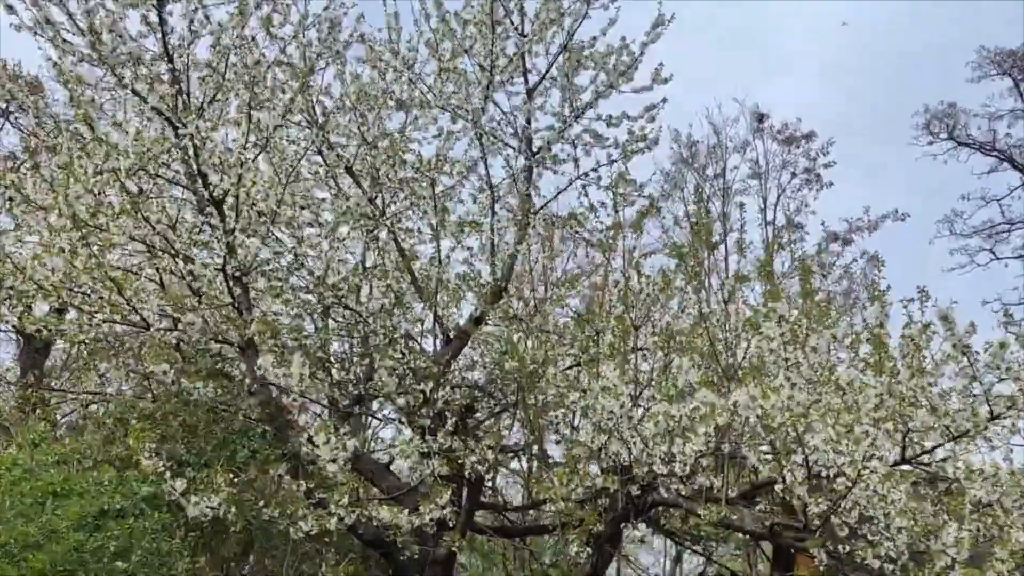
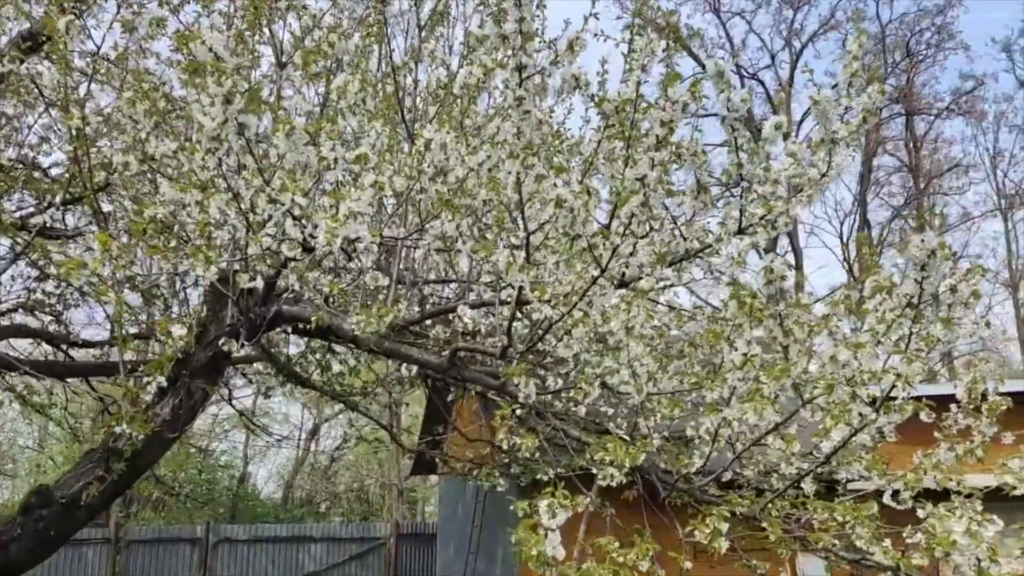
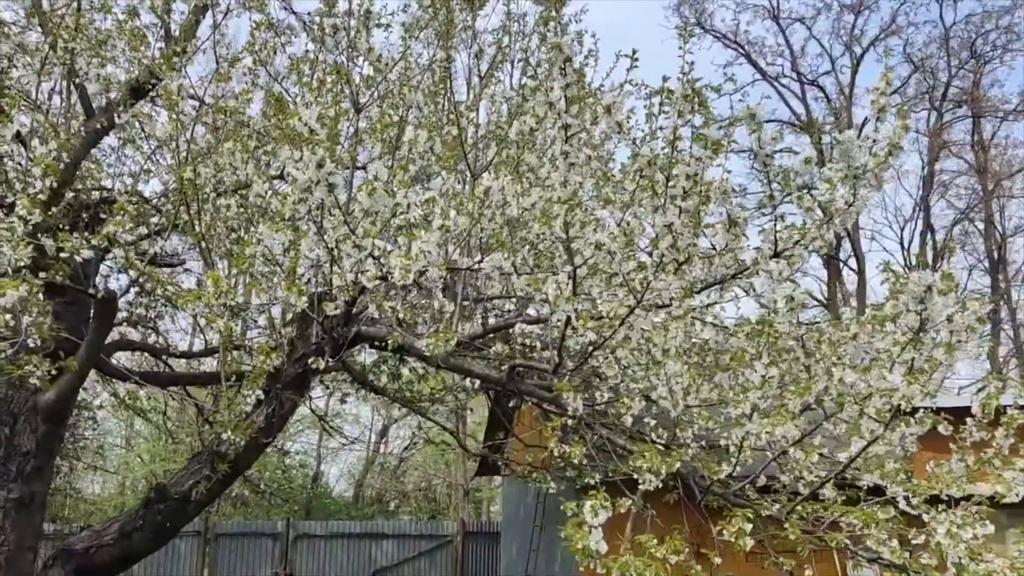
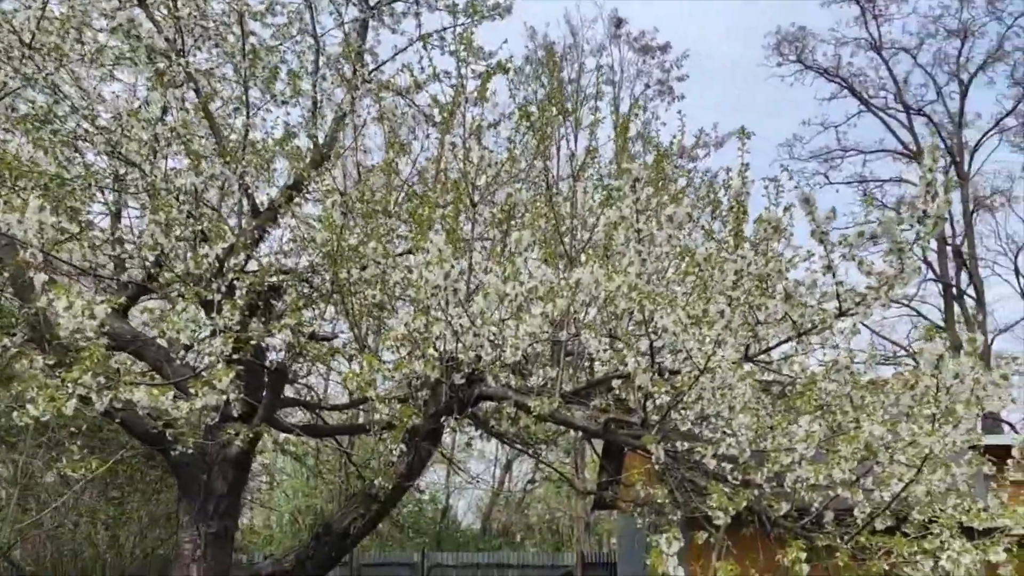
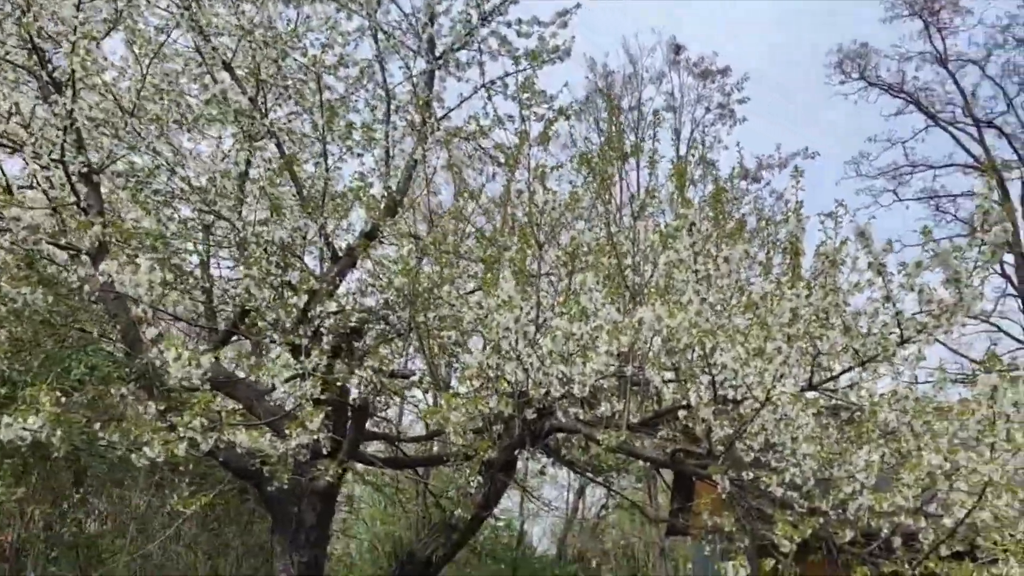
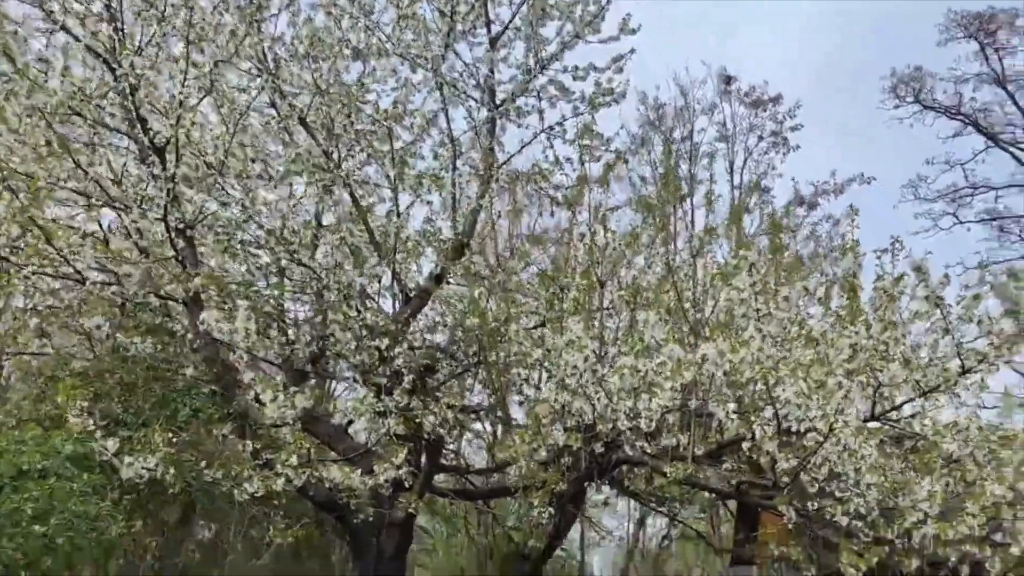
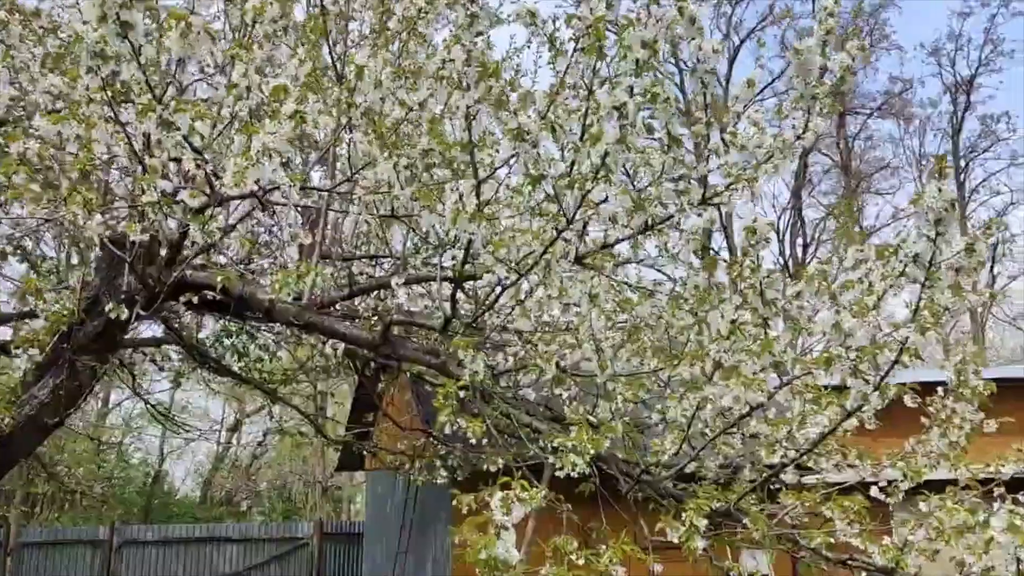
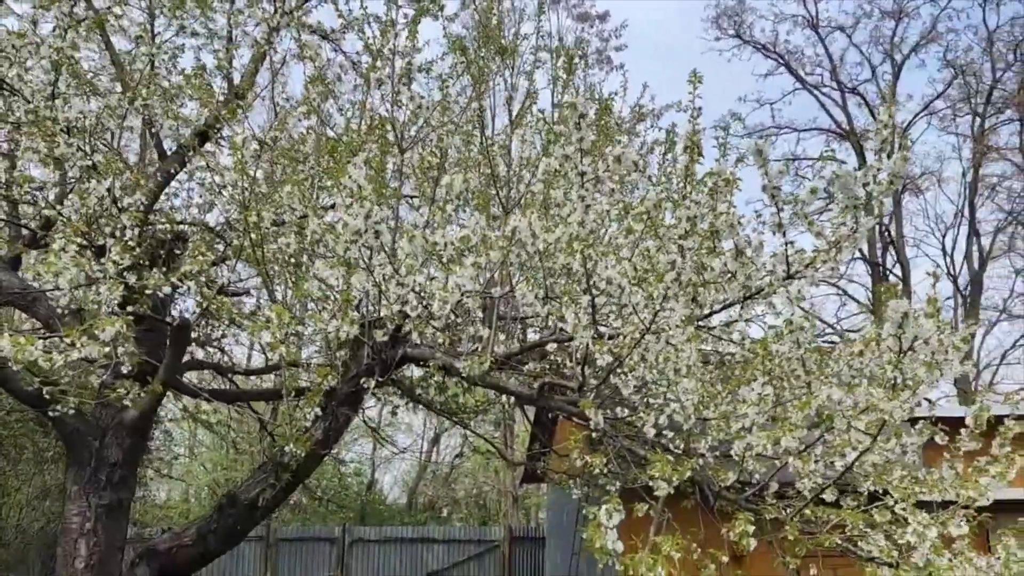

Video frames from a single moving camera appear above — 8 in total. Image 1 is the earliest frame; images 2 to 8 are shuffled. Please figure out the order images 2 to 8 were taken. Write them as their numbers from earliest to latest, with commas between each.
6, 5, 4, 8, 3, 2, 7
